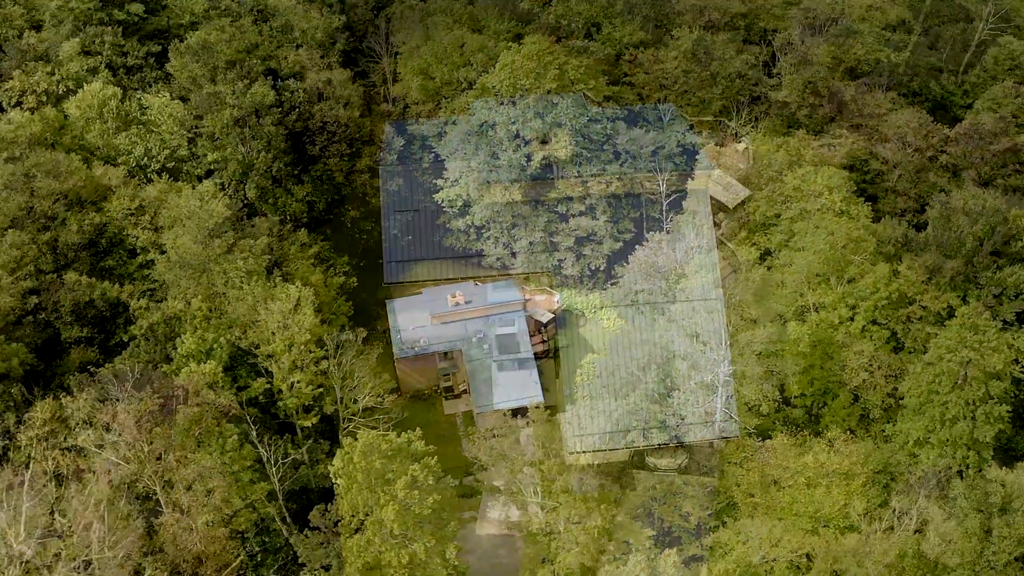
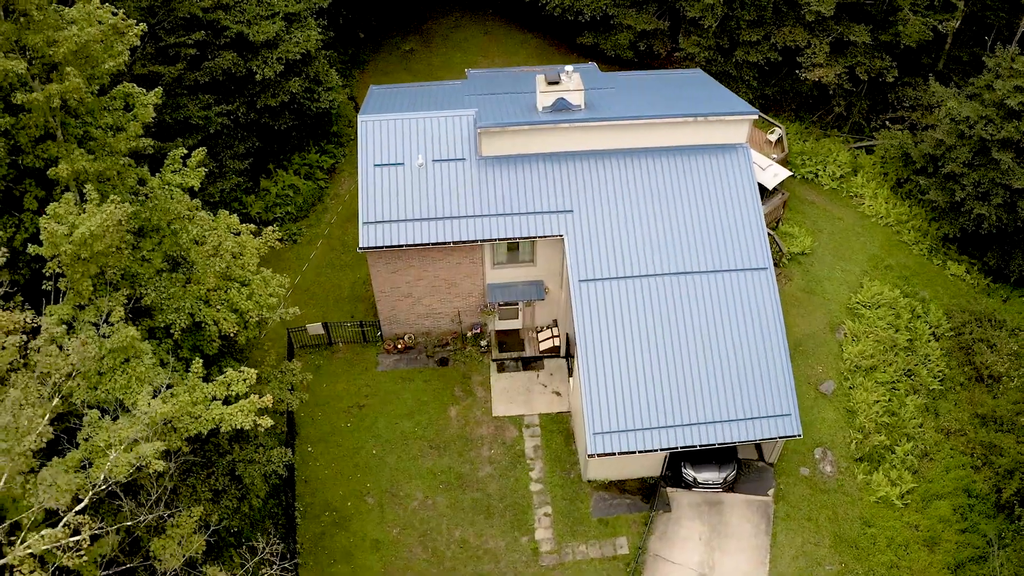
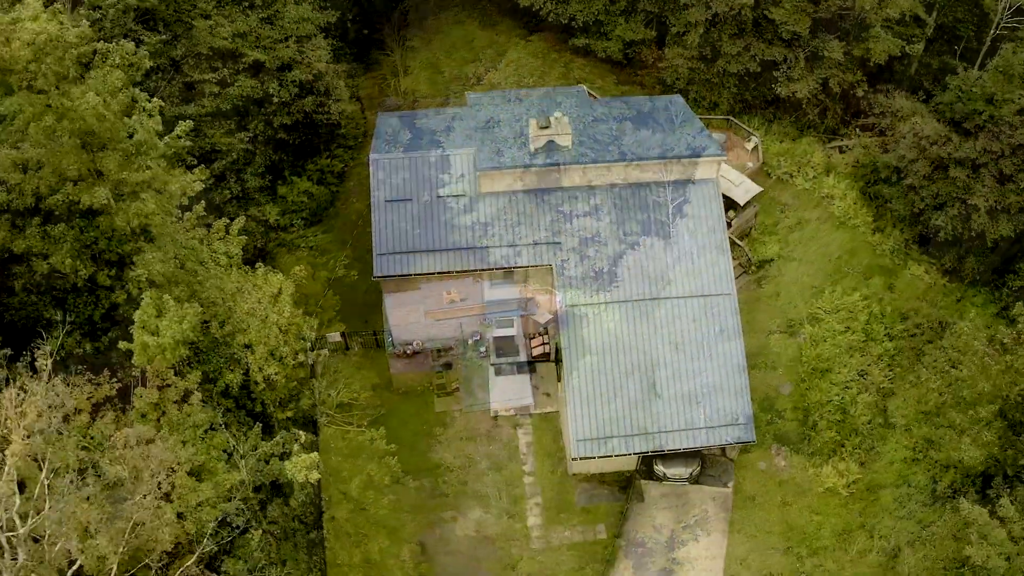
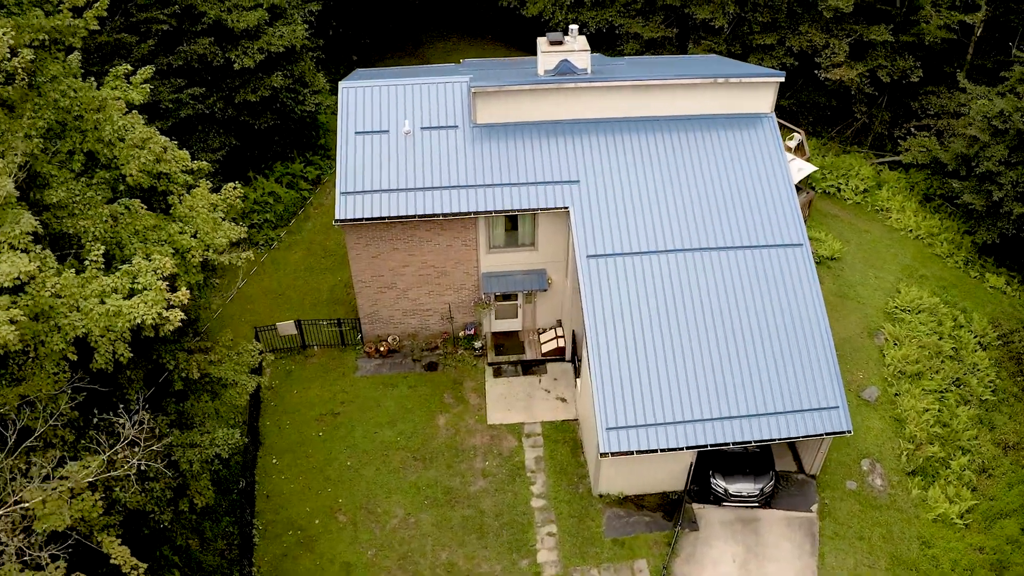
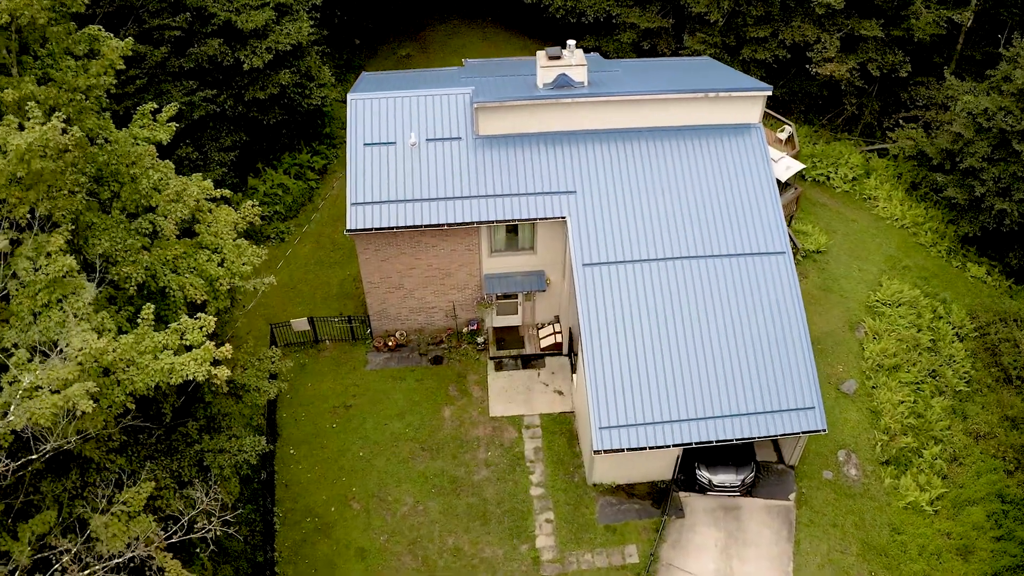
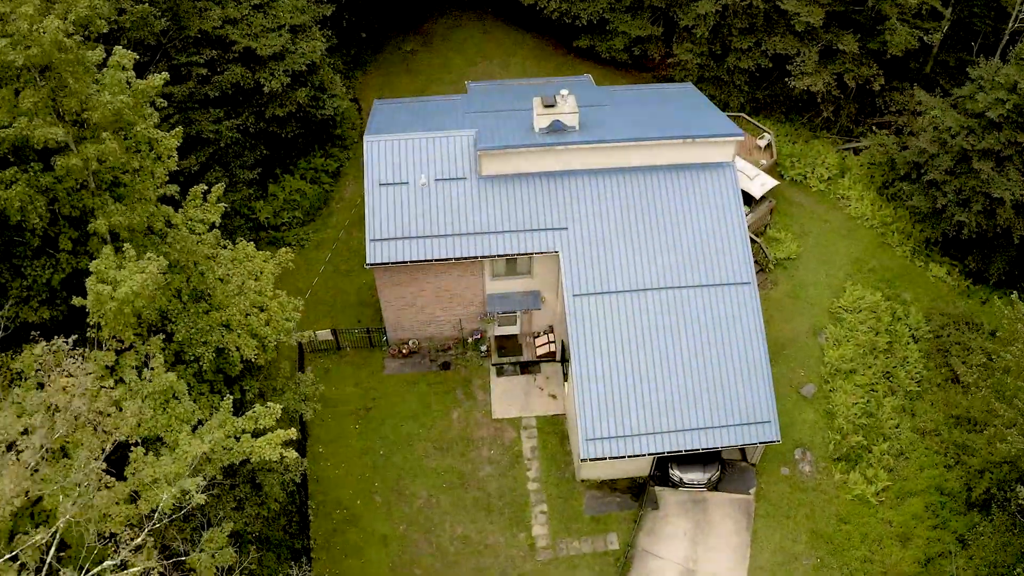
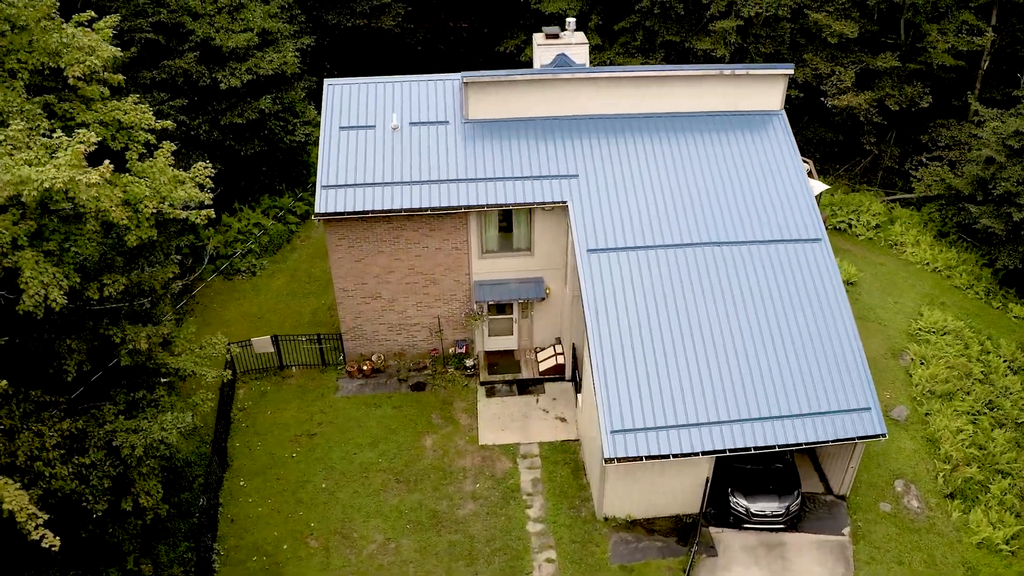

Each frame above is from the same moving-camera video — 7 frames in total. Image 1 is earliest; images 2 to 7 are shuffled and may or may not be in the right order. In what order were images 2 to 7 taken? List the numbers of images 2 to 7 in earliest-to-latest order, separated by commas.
3, 6, 2, 5, 4, 7
